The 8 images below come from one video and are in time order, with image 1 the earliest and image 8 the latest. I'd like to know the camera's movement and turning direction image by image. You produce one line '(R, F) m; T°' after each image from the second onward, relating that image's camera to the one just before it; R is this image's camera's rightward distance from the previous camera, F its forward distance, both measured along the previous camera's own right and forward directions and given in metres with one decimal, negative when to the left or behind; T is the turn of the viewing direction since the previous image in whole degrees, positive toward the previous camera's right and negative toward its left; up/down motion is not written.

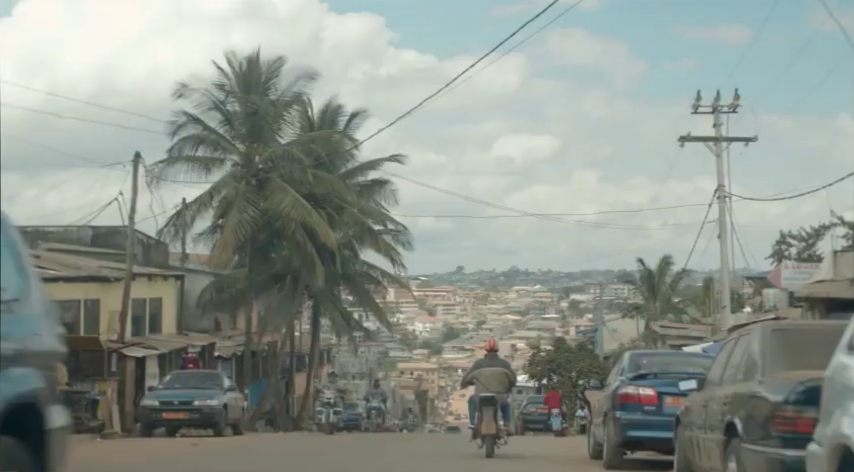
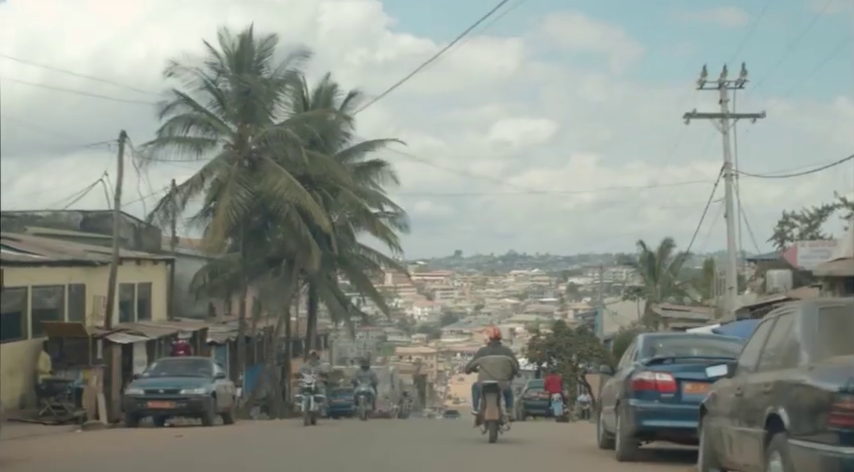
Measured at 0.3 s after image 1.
(0.0, +0.9) m; 0°
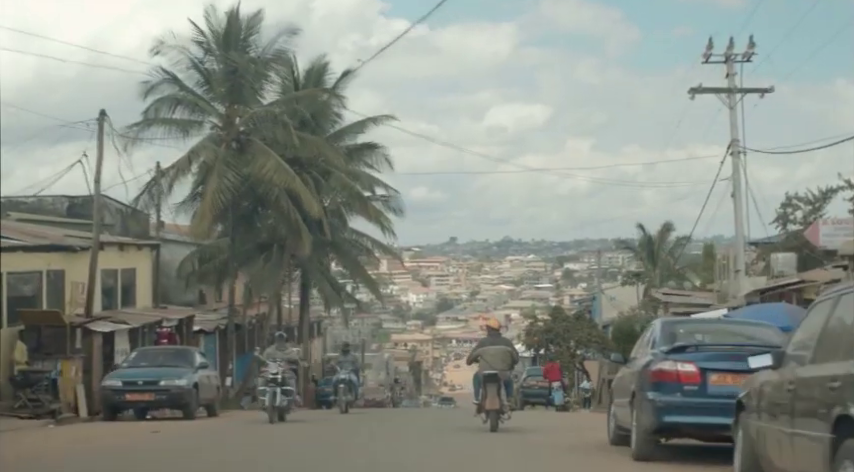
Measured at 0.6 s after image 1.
(0.0, +1.1) m; 0°
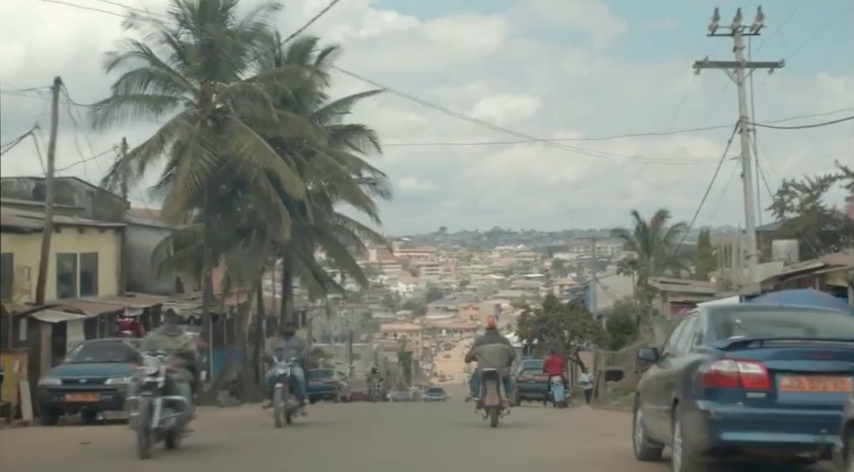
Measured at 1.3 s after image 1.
(0.0, +2.2) m; 0°
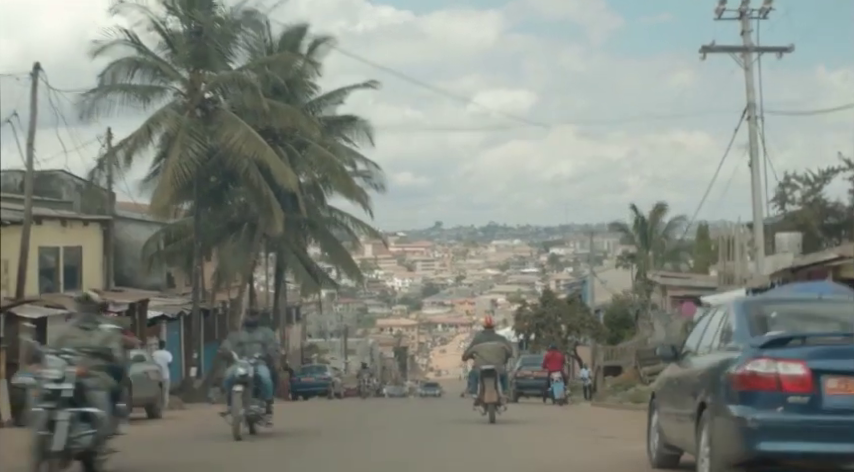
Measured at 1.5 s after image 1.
(0.0, +0.9) m; 0°
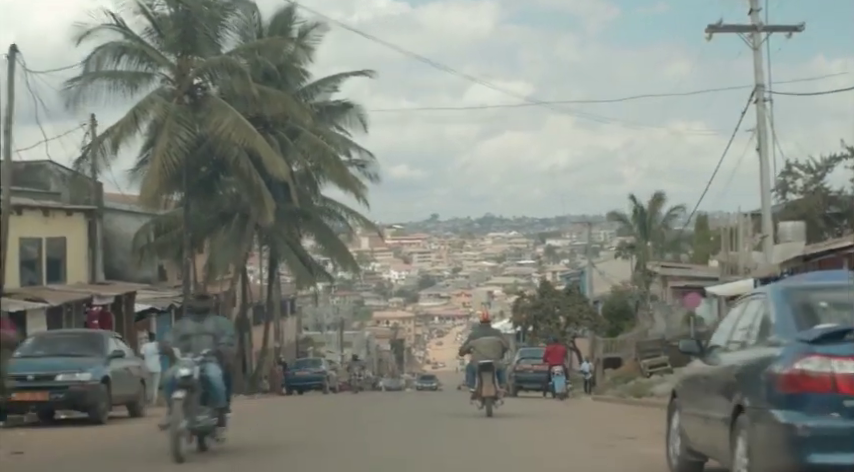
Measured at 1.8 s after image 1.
(0.0, +0.9) m; 0°
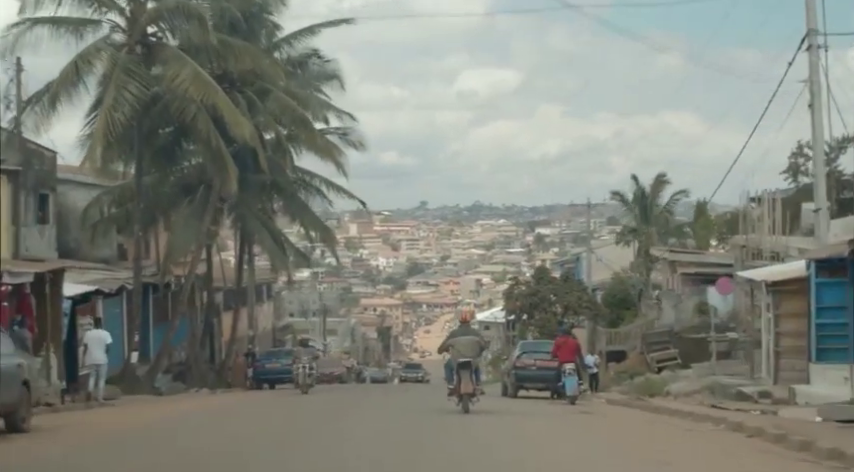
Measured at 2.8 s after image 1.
(0.0, +4.0) m; +1°
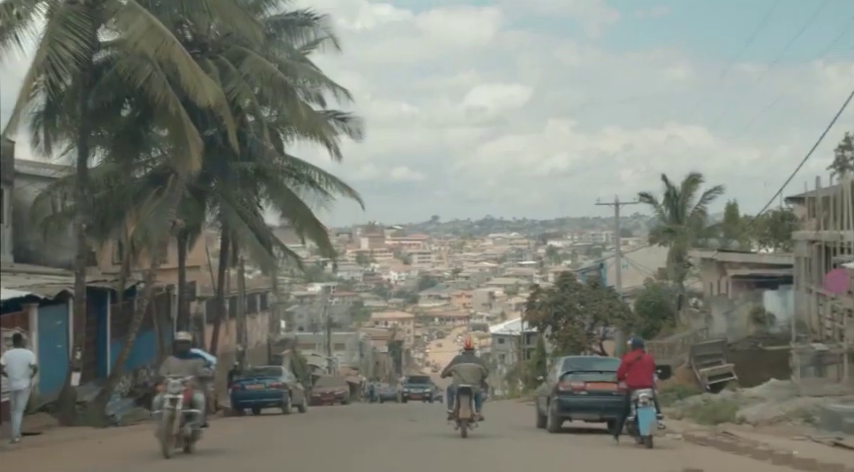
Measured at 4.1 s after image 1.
(0.0, +5.6) m; -1°
